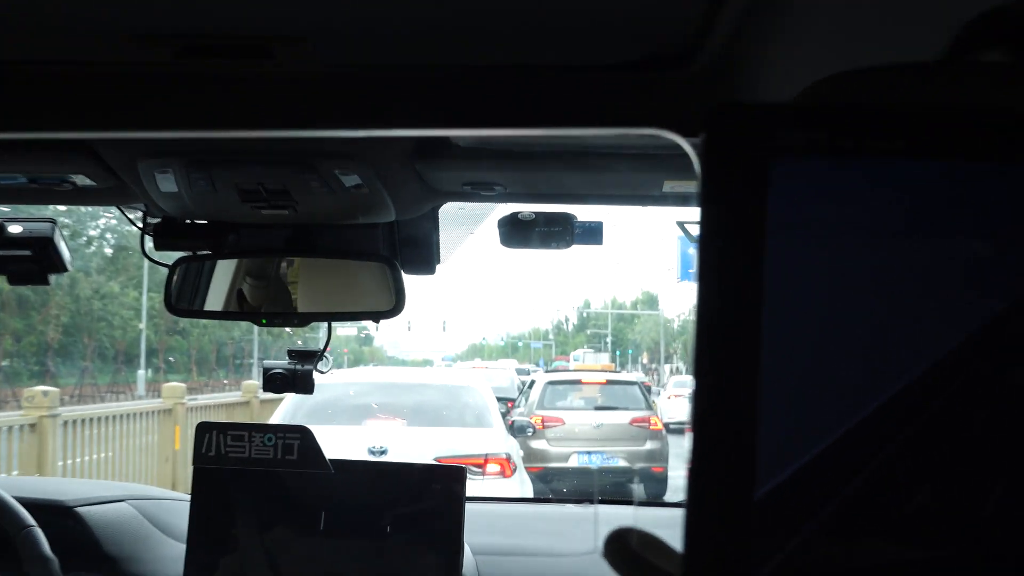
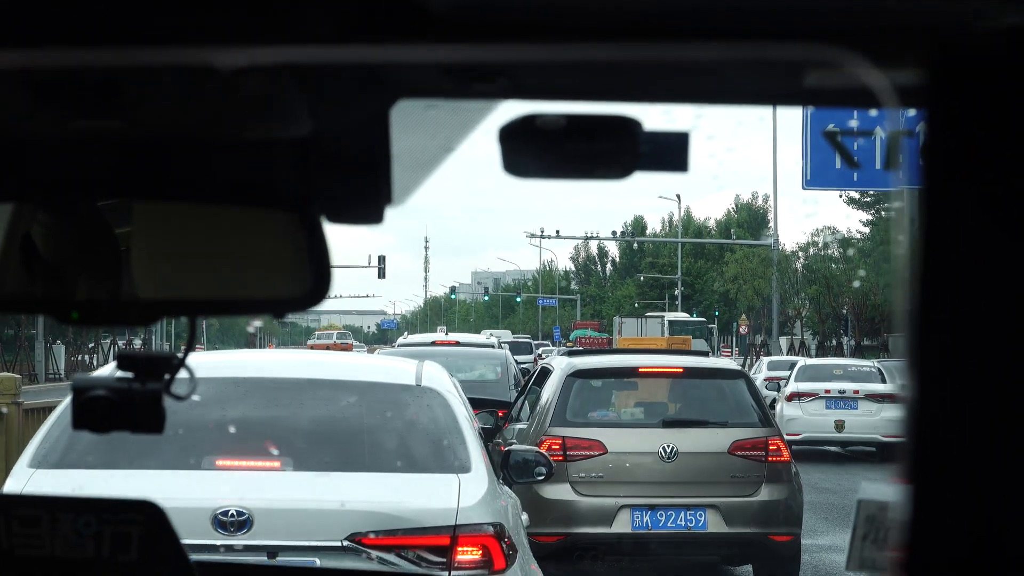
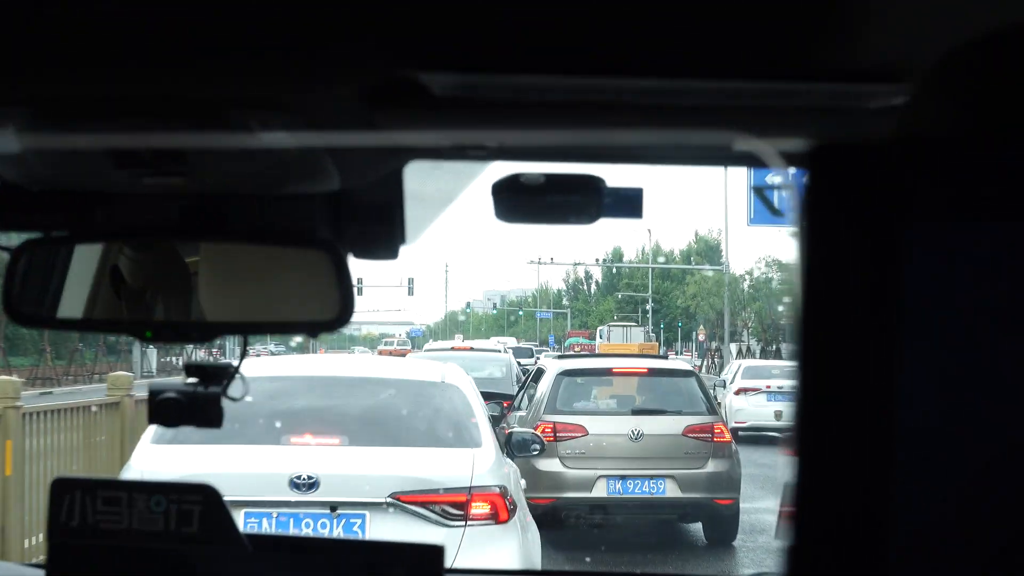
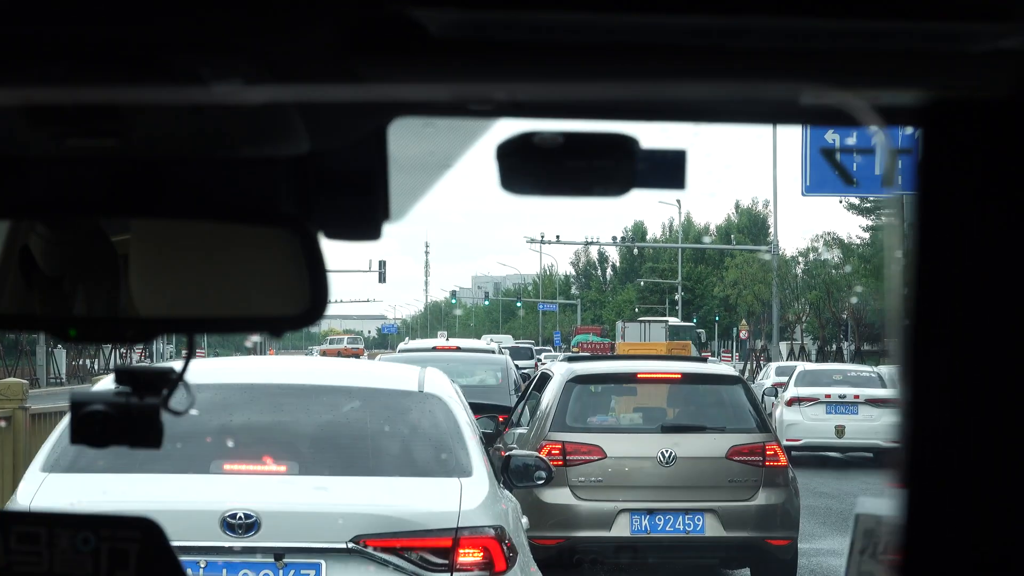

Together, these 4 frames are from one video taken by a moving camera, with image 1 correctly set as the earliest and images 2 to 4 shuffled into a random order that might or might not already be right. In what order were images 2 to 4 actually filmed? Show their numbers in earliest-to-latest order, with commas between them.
3, 4, 2
